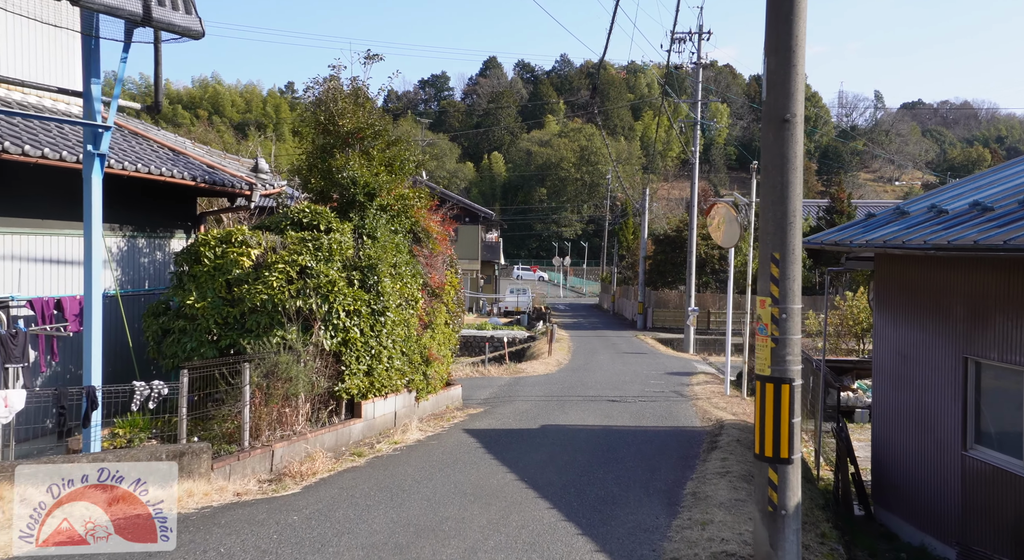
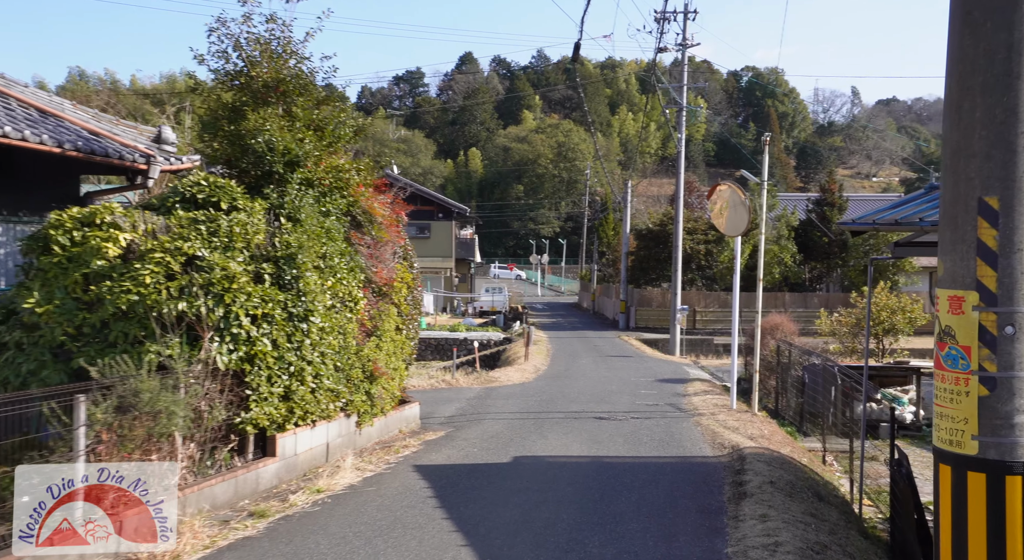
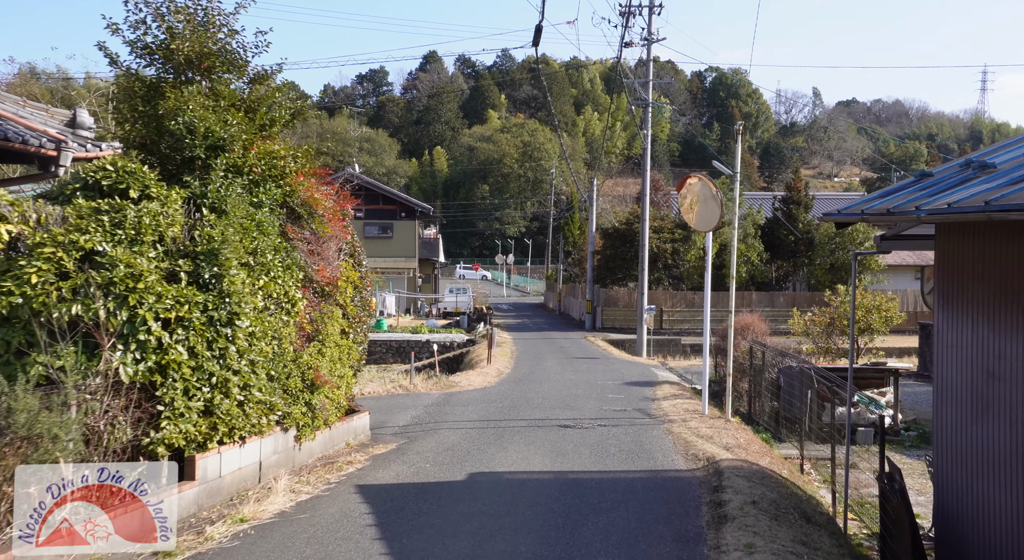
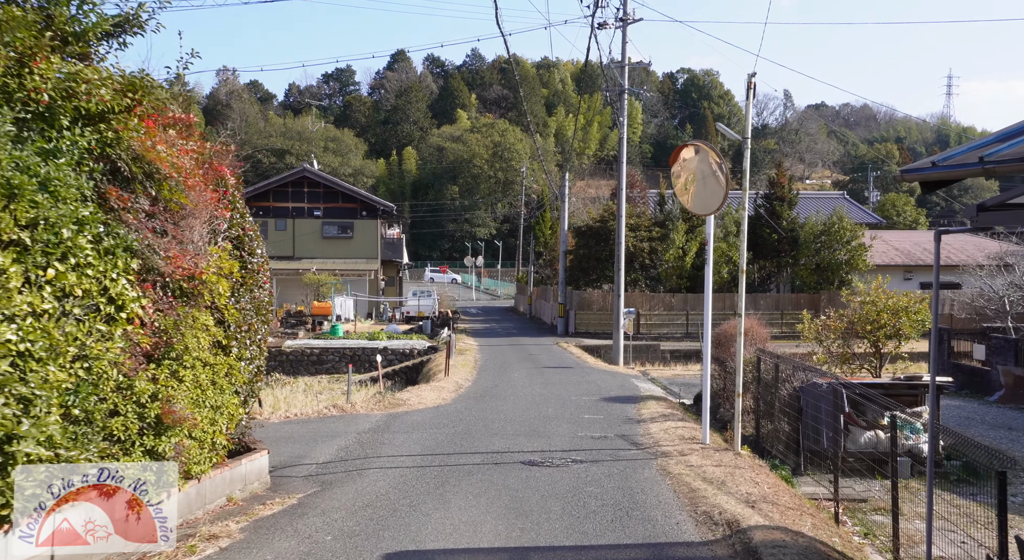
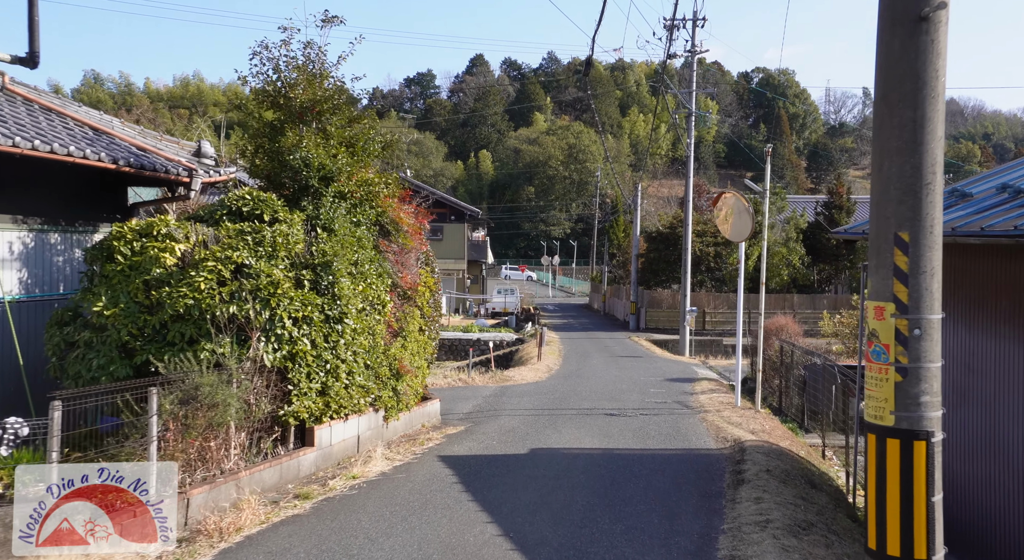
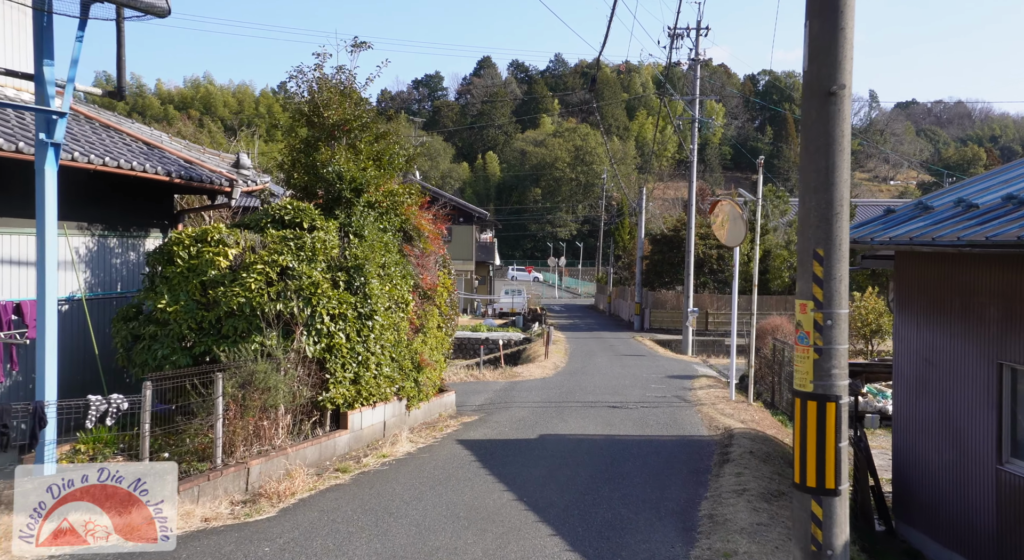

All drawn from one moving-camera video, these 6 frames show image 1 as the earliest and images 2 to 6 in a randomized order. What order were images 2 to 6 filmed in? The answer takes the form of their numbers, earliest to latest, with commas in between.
6, 5, 2, 3, 4
